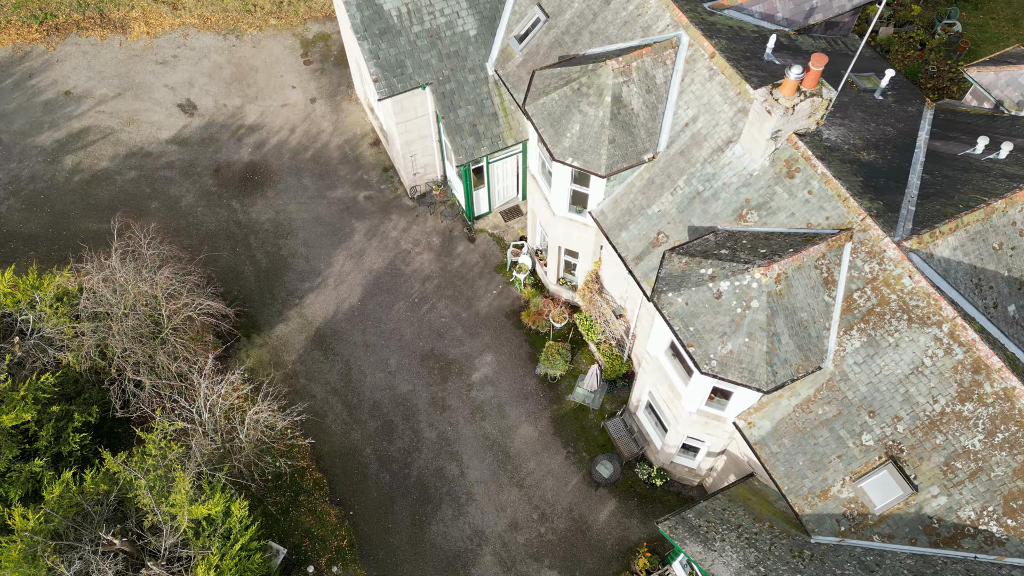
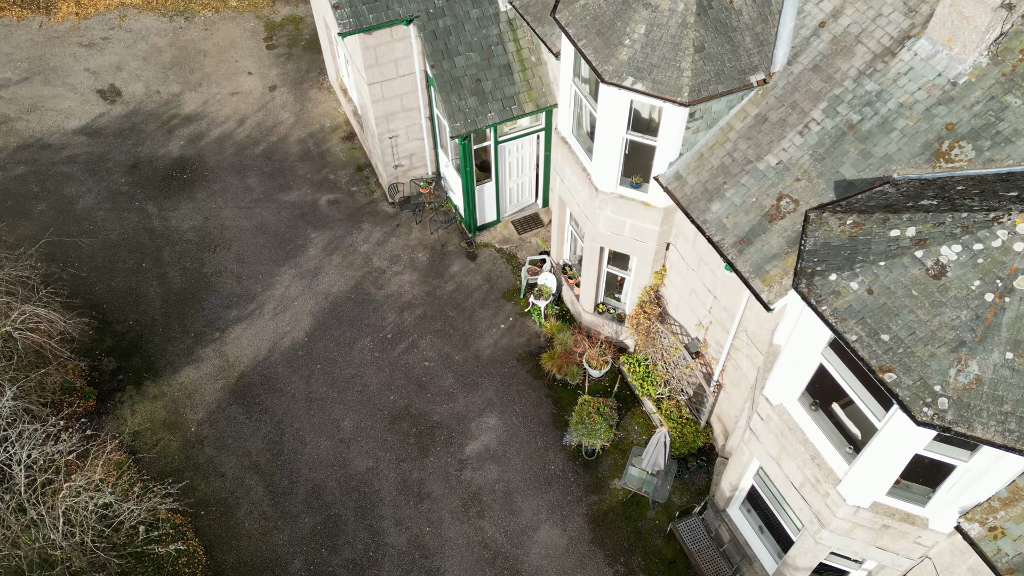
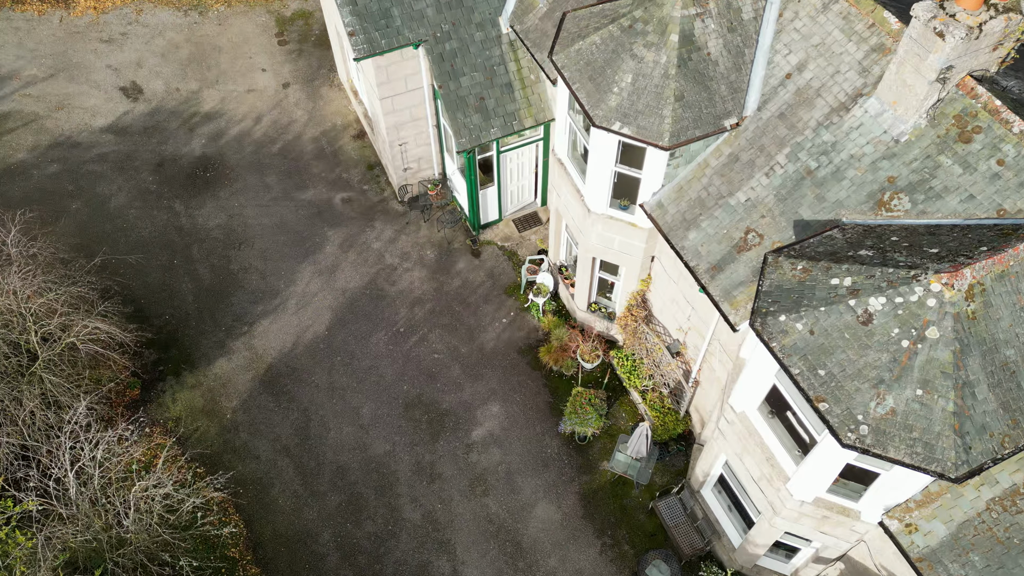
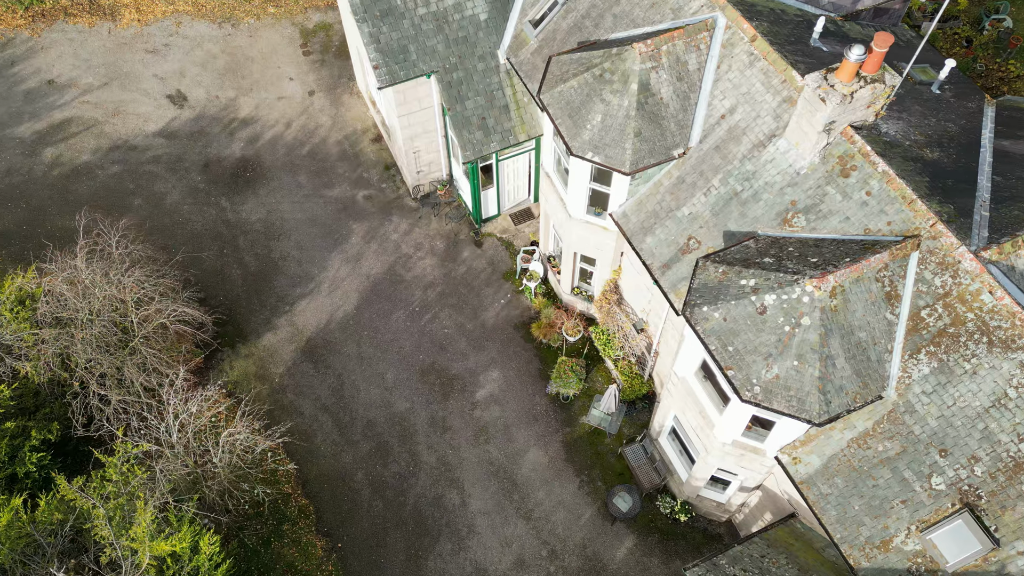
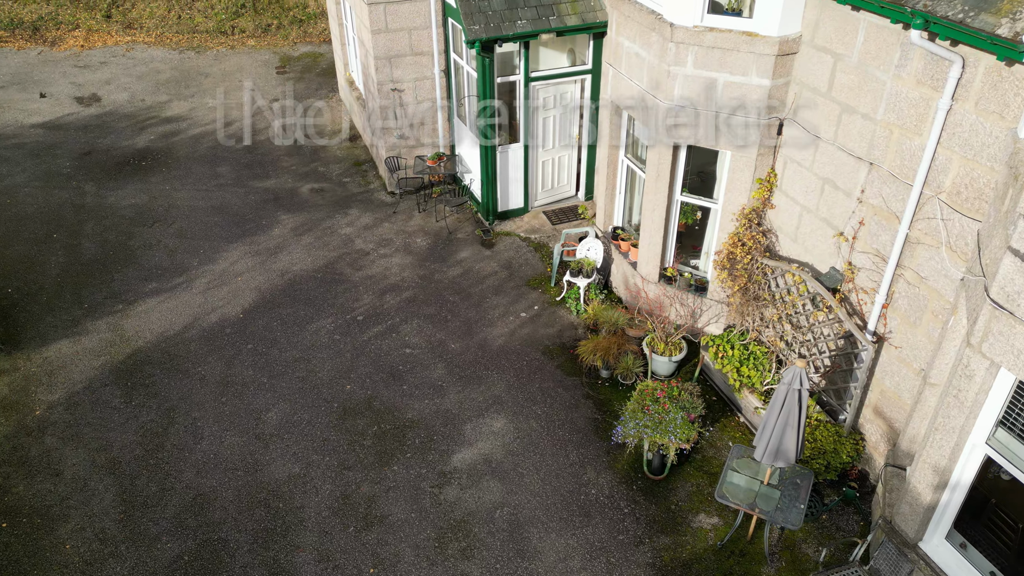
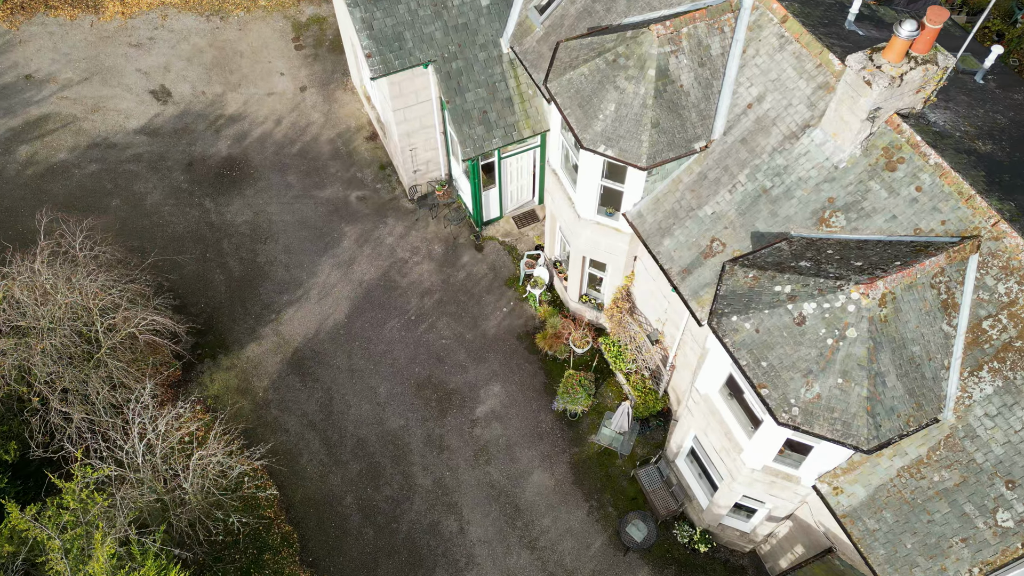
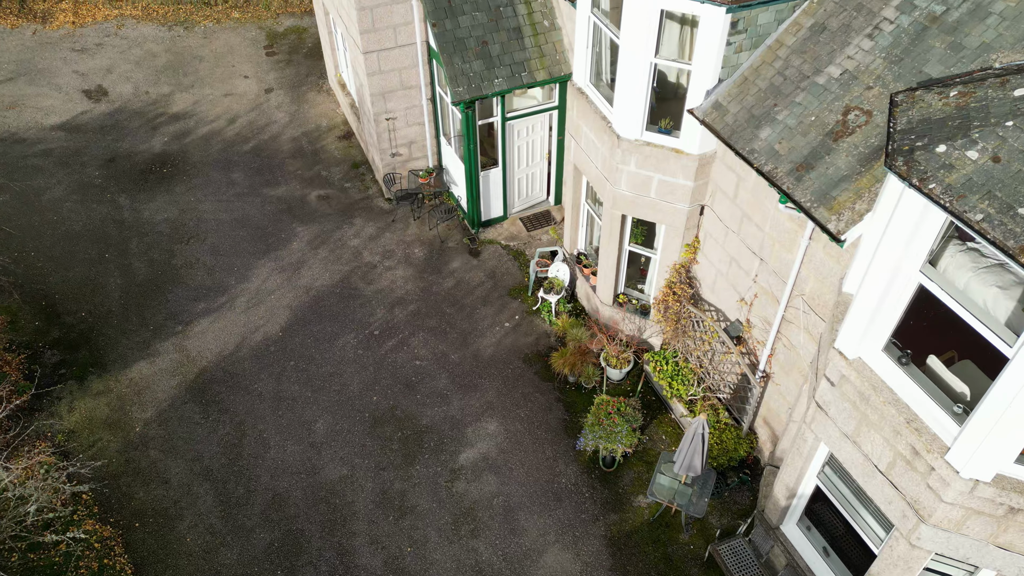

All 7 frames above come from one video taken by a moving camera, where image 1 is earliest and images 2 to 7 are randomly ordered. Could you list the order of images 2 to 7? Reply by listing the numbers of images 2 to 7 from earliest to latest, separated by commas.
4, 6, 3, 2, 7, 5
